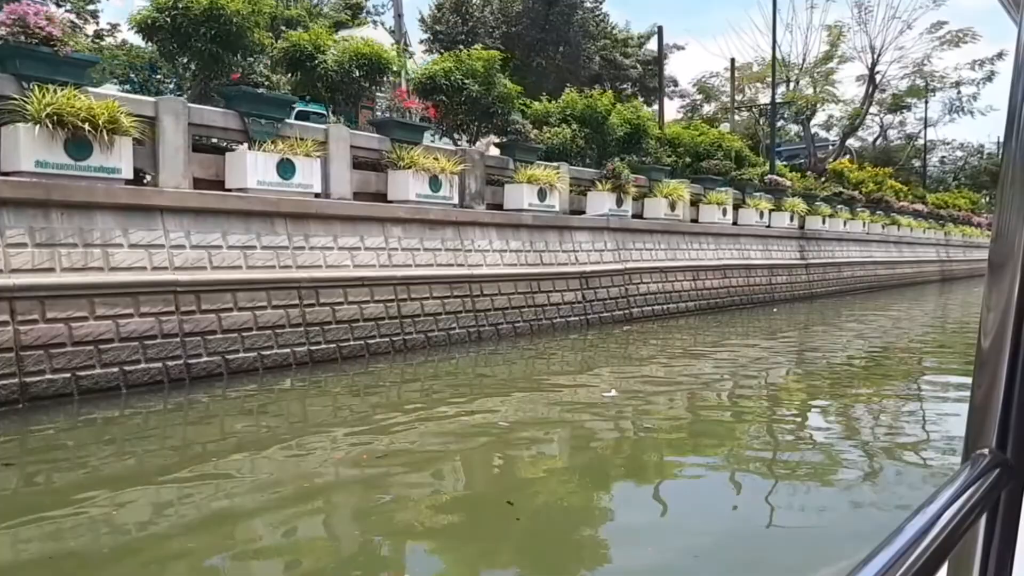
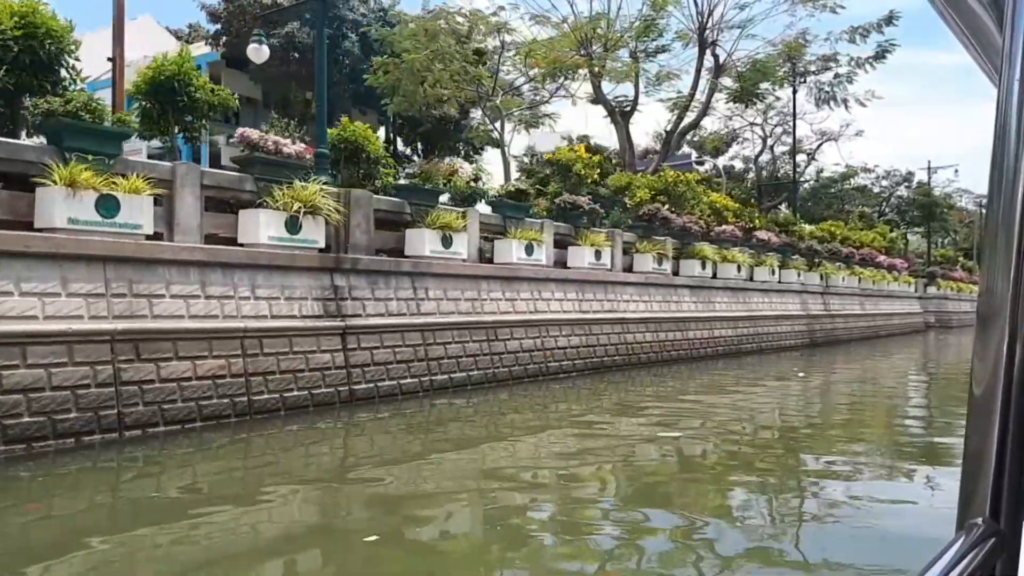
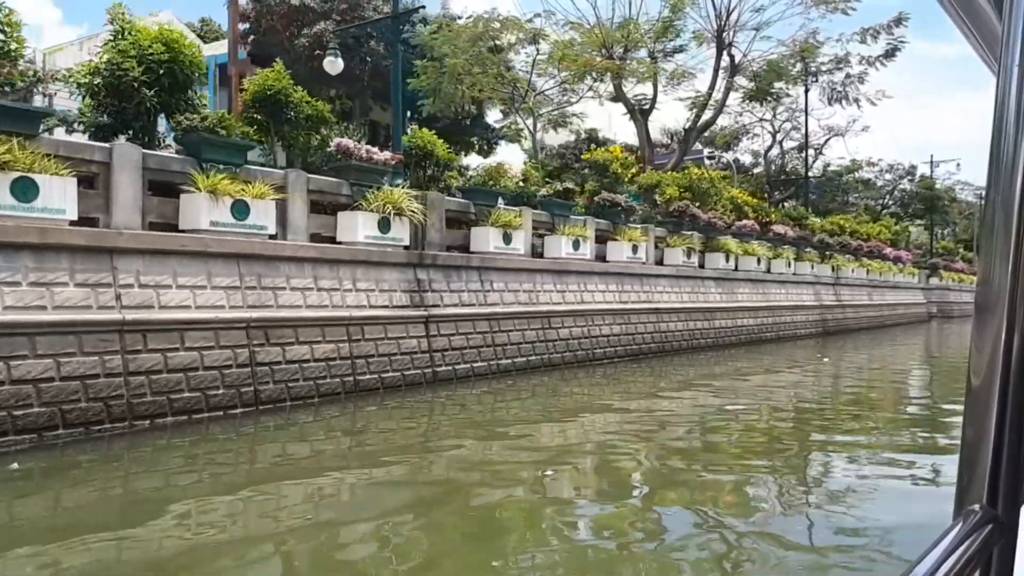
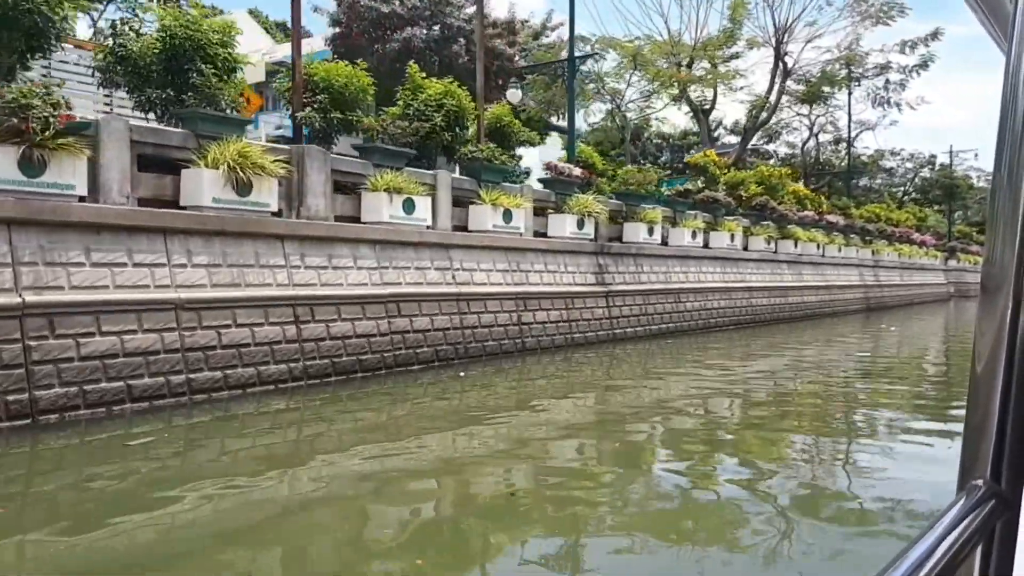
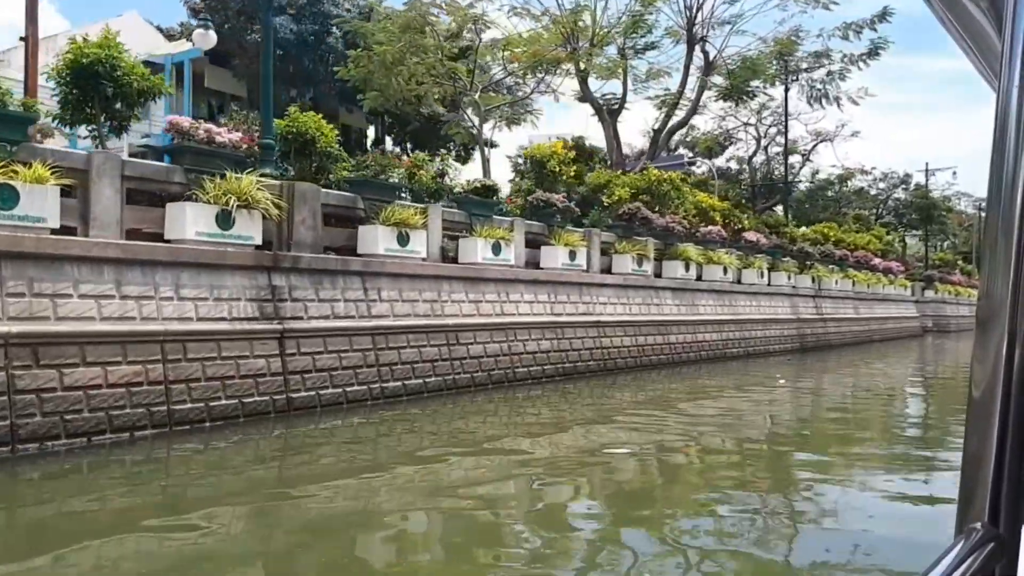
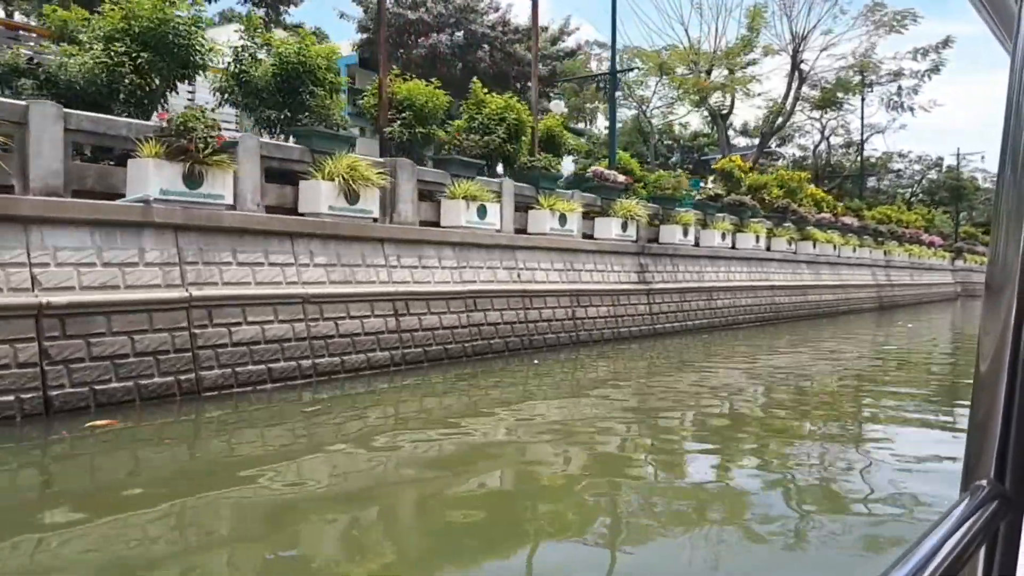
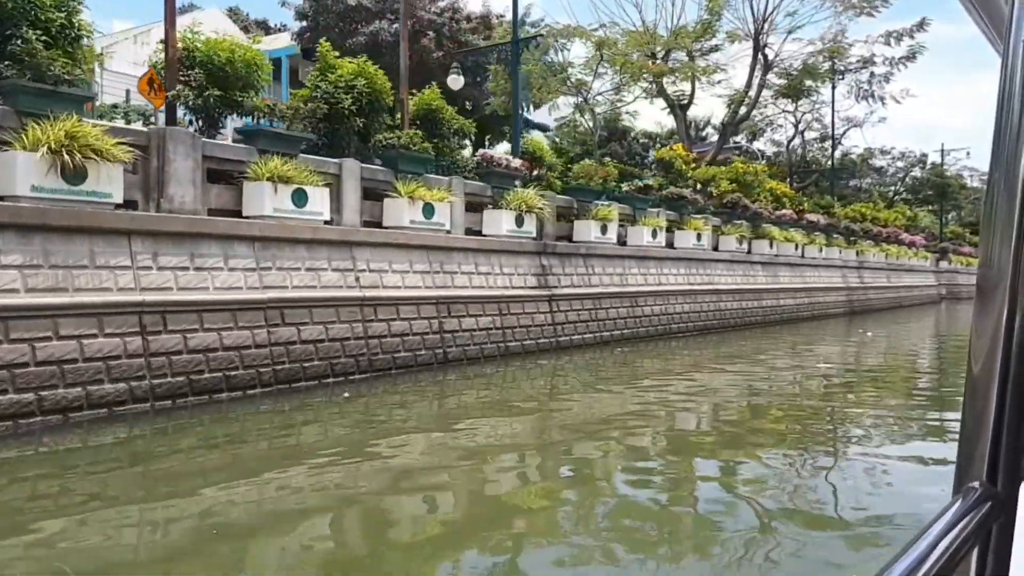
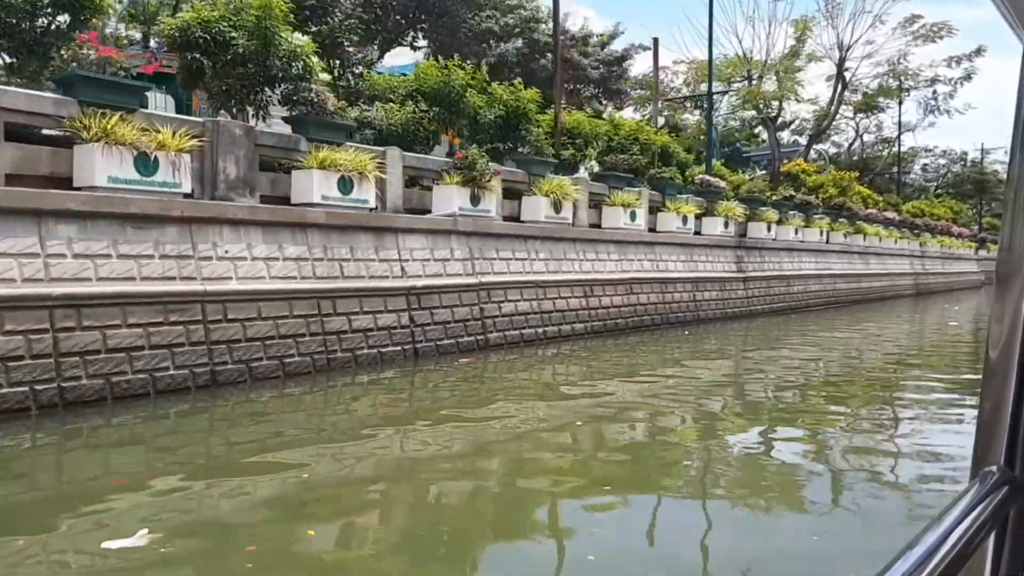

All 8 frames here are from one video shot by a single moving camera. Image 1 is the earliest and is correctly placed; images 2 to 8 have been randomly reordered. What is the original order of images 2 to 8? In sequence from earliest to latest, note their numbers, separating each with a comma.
8, 6, 4, 7, 3, 2, 5
